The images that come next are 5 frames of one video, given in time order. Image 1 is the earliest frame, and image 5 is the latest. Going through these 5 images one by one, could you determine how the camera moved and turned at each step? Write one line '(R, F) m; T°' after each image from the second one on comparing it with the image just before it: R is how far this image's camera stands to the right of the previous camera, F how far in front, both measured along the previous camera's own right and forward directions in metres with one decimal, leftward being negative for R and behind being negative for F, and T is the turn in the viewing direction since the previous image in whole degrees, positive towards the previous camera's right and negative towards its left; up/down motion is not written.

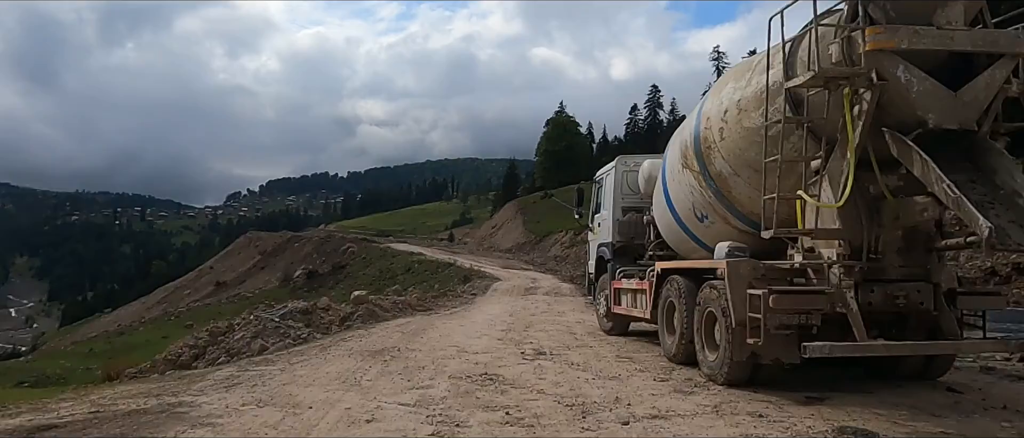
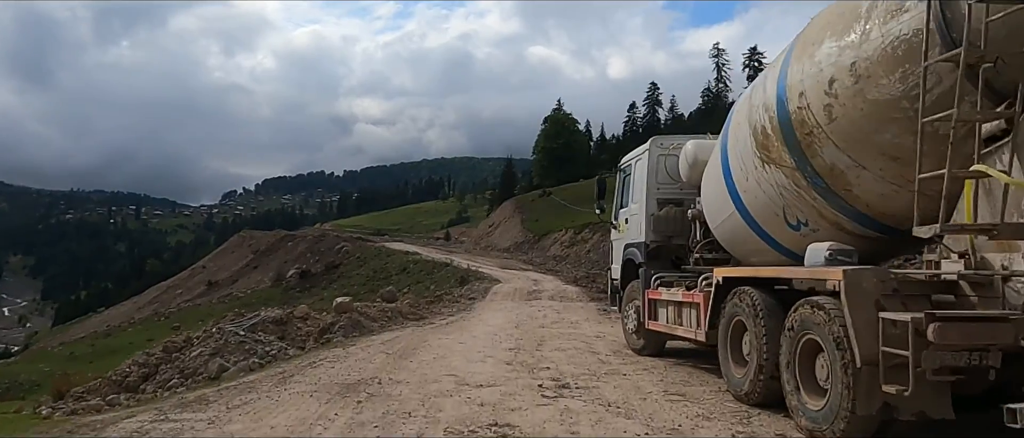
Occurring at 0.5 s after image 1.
(-0.2, +2.2) m; 0°
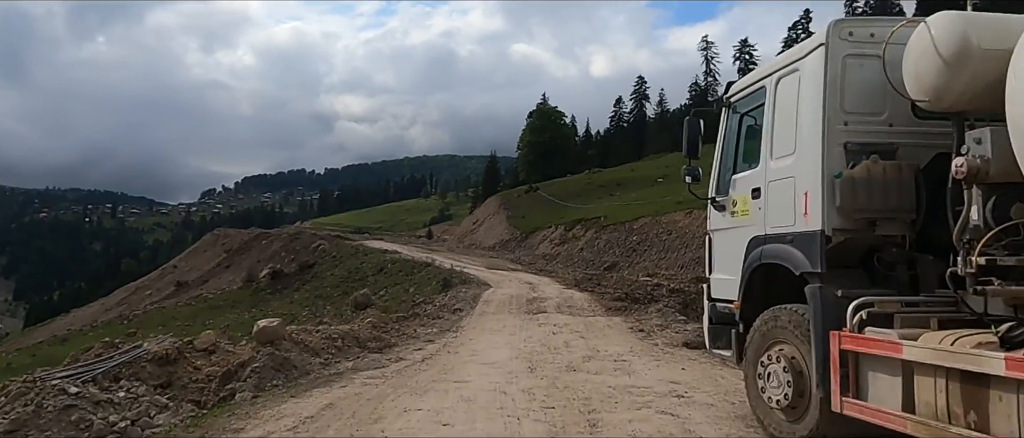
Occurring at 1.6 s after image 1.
(-0.3, +5.0) m; +1°
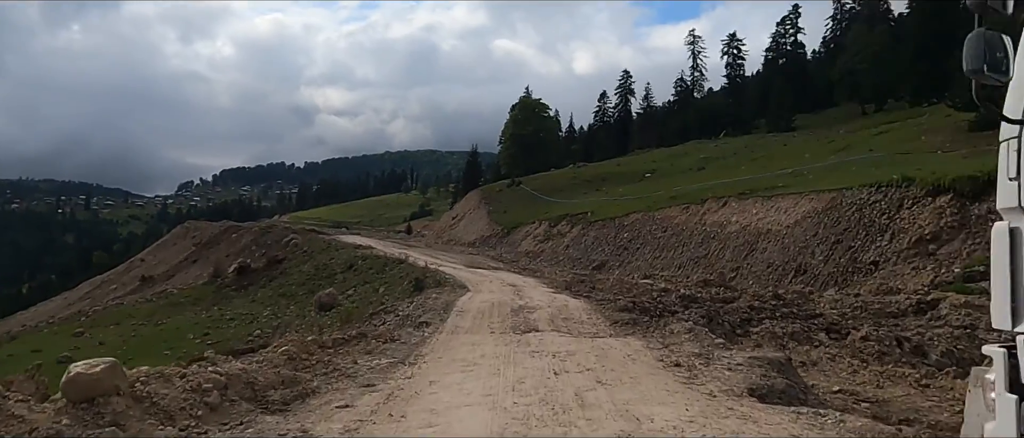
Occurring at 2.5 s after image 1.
(0.0, +4.0) m; +1°
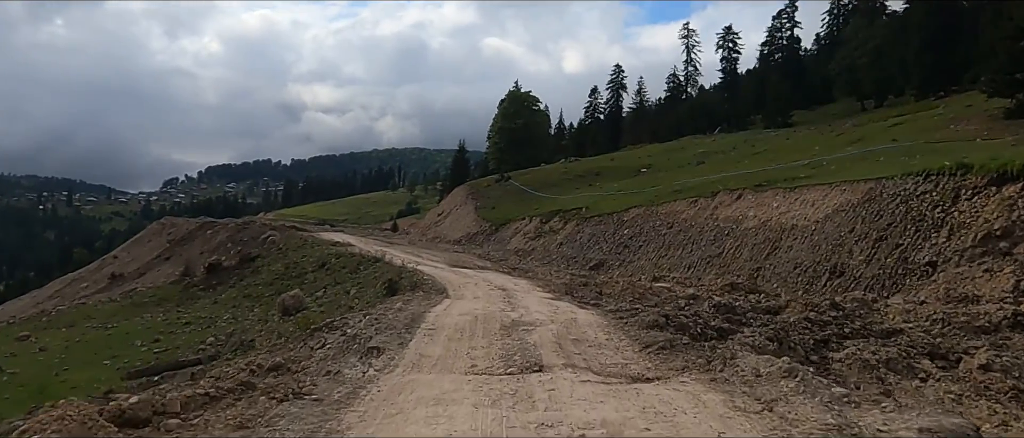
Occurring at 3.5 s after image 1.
(0.0, +4.6) m; +1°
